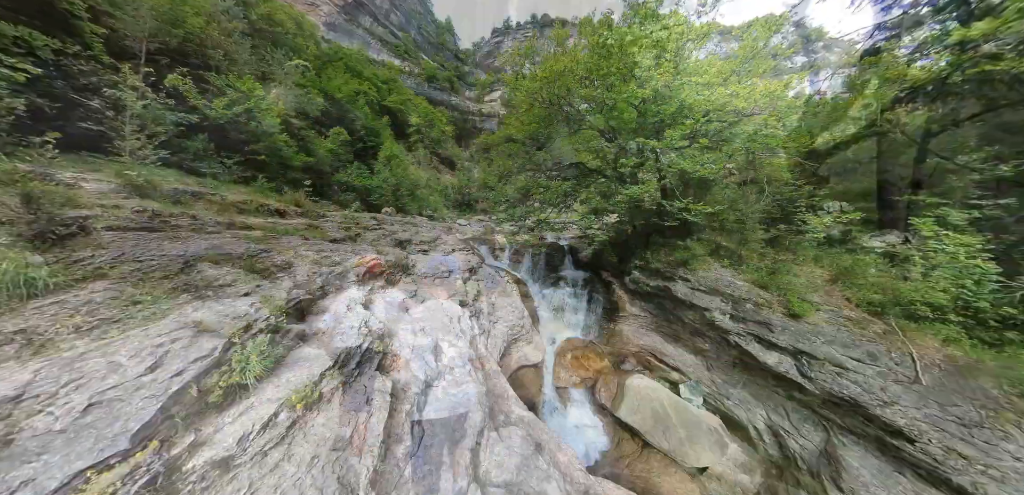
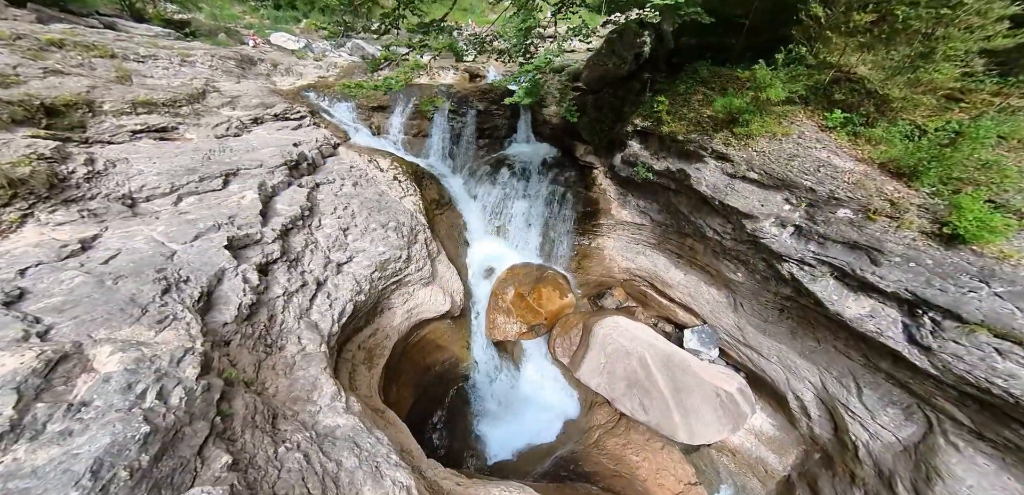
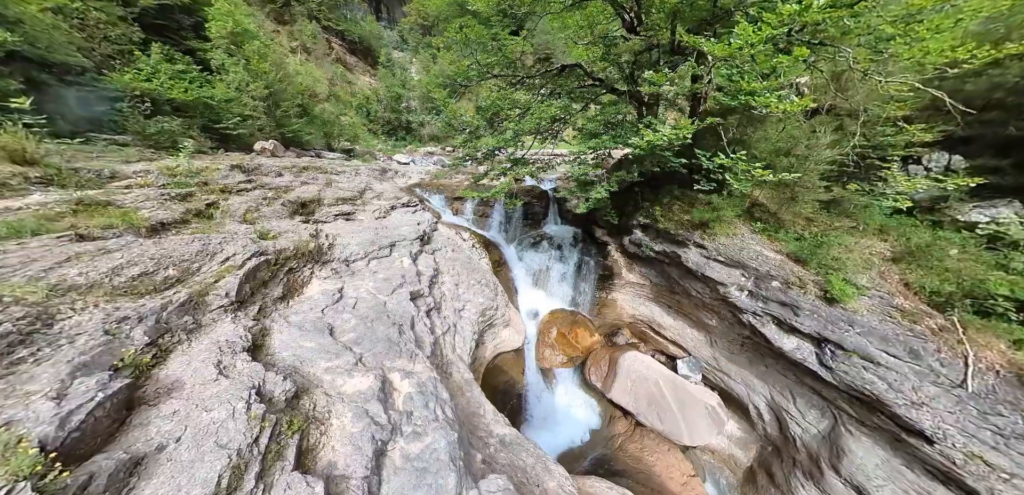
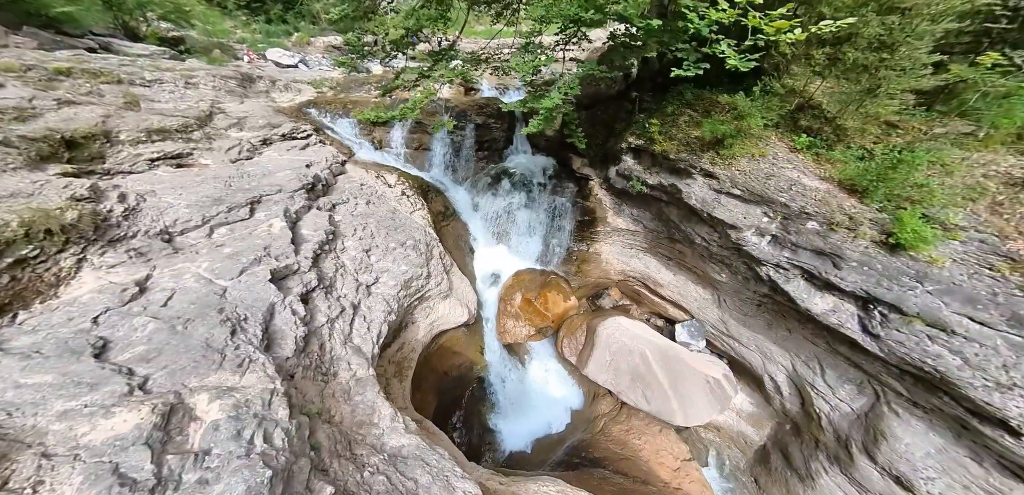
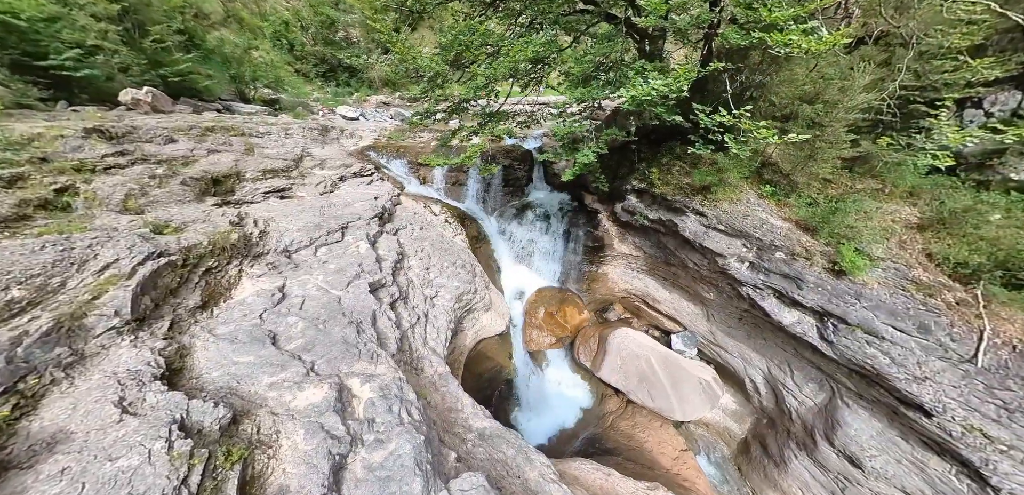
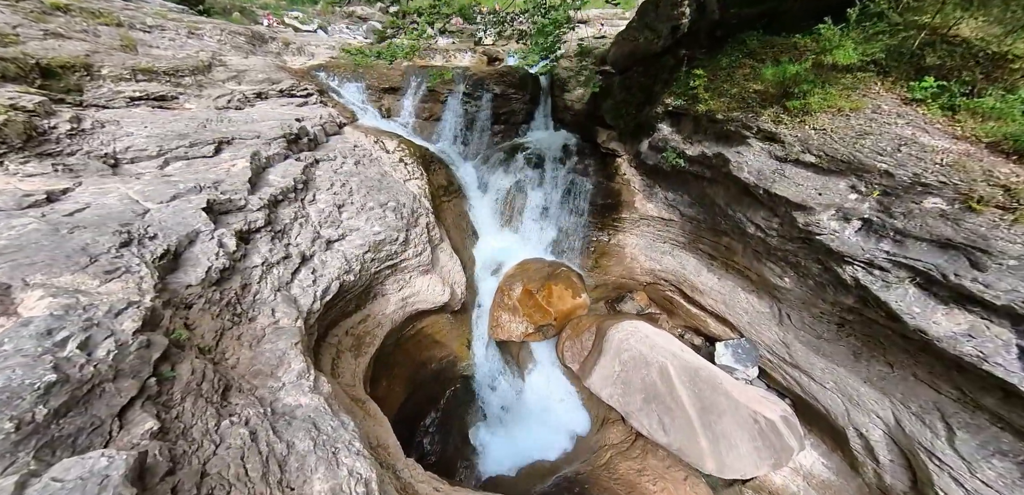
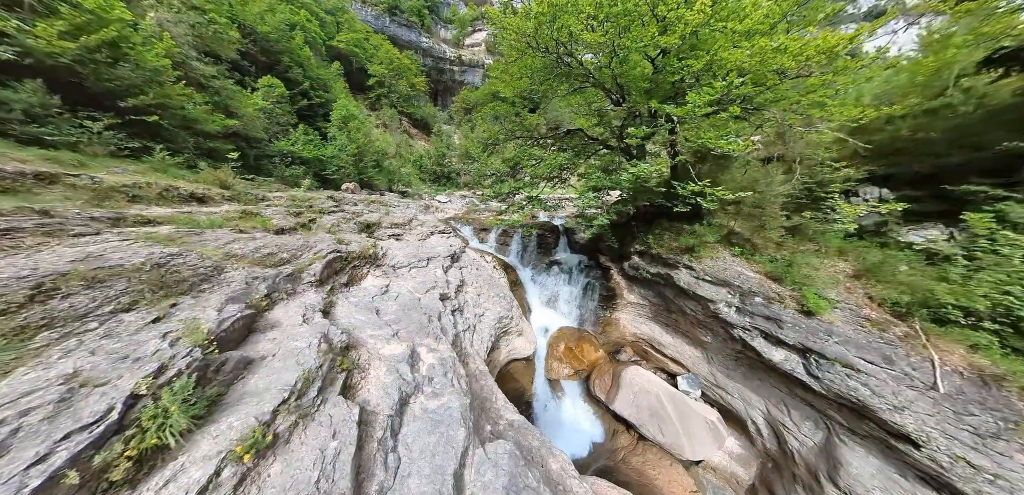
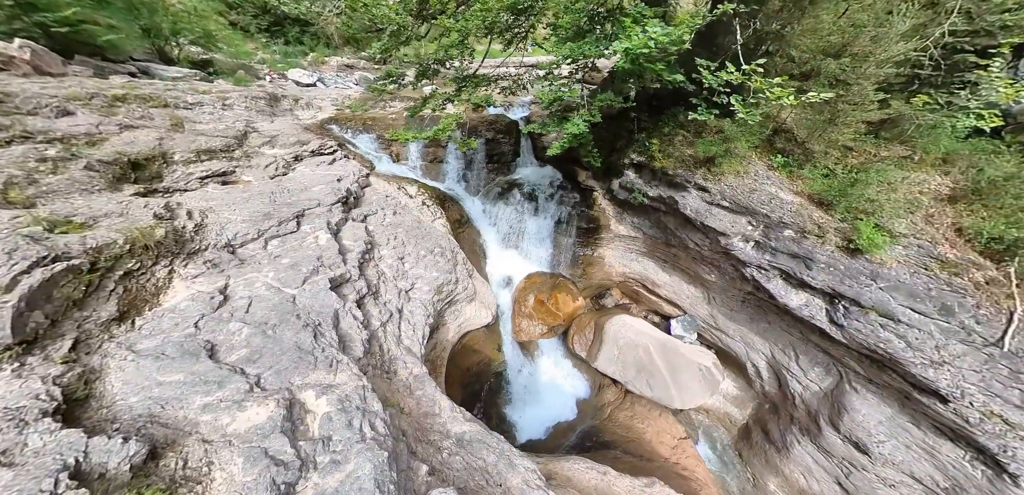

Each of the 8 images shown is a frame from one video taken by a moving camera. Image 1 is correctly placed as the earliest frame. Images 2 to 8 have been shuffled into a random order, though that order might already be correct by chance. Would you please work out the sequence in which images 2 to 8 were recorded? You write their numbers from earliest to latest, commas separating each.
7, 3, 5, 8, 4, 2, 6
